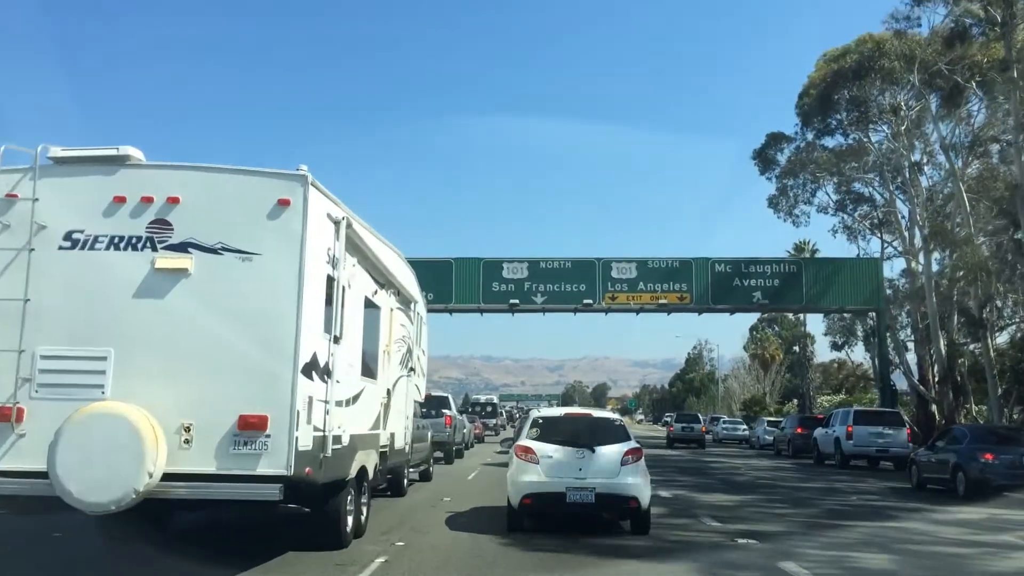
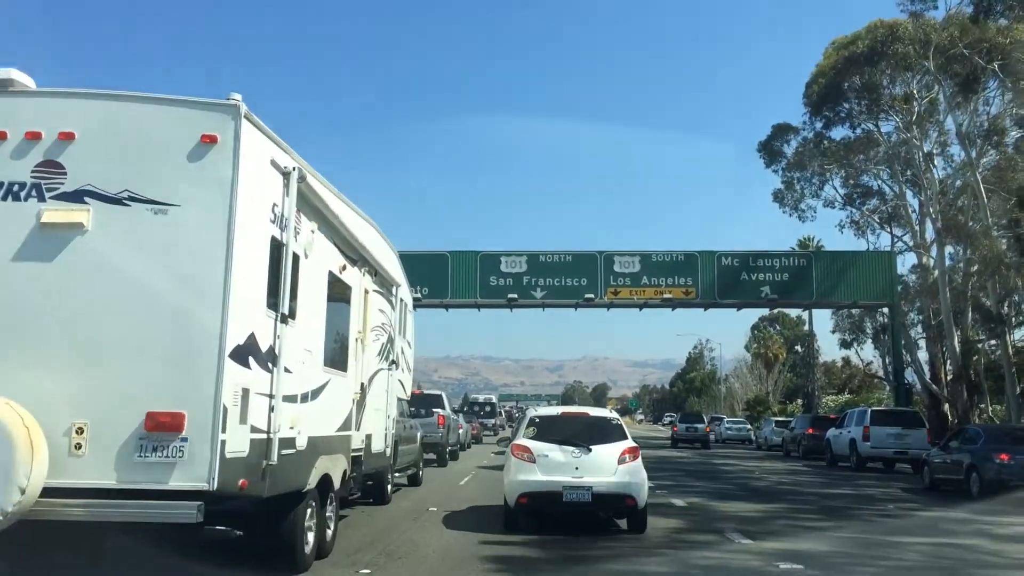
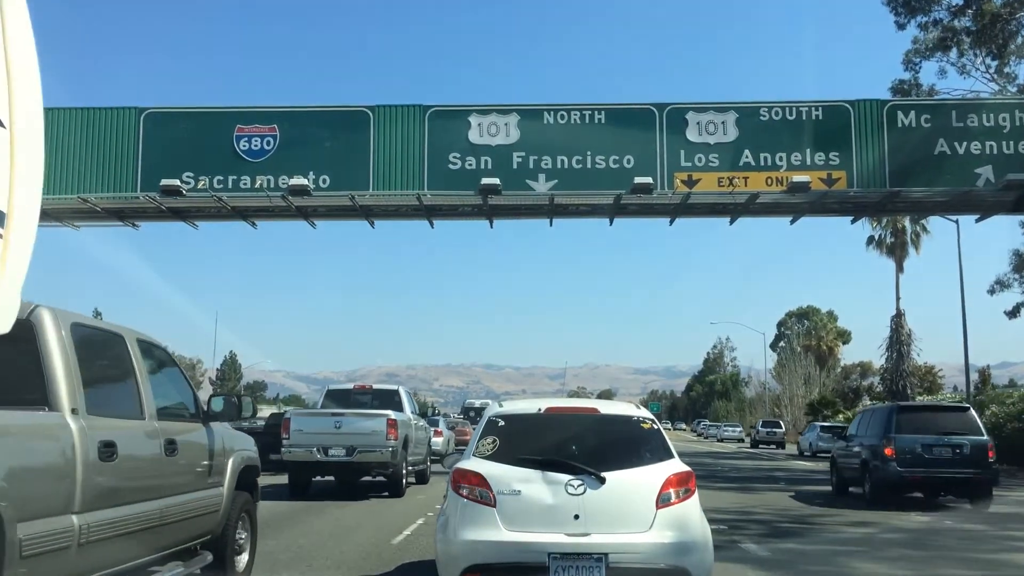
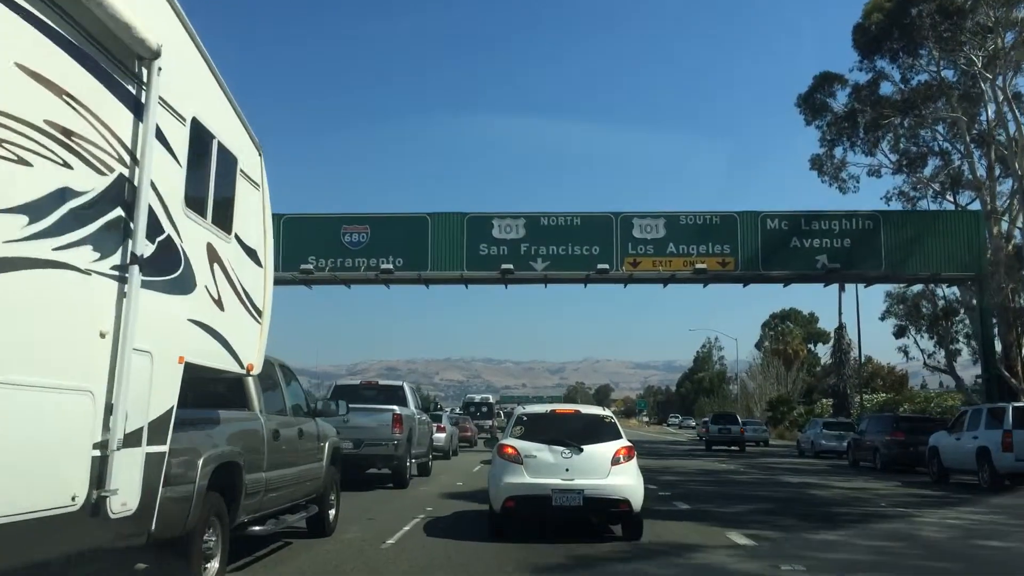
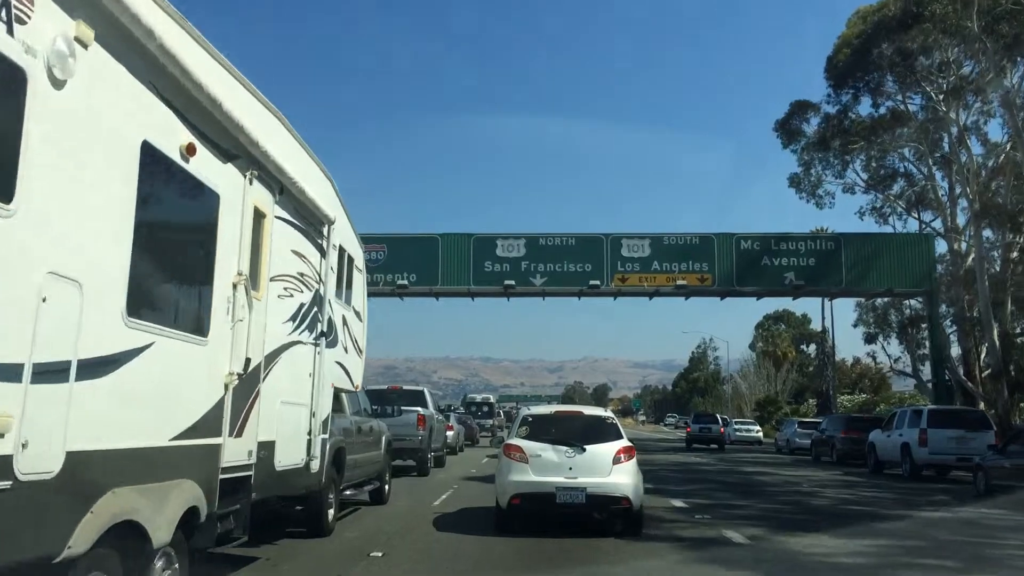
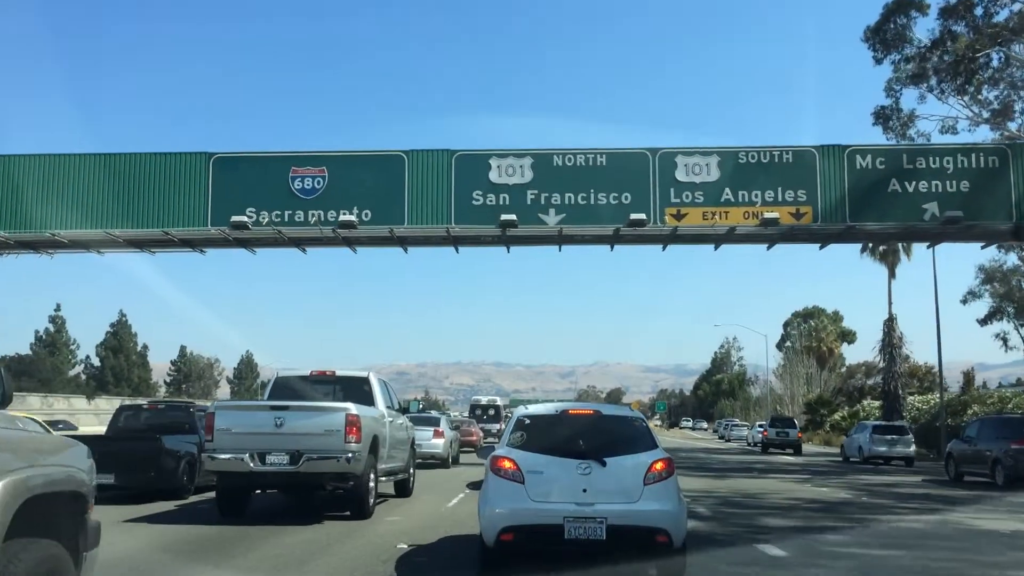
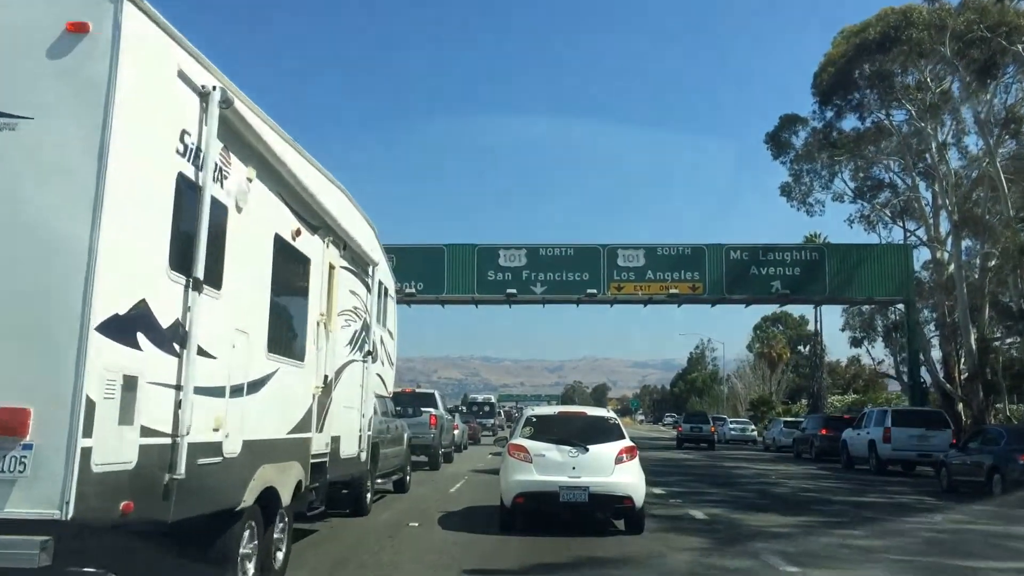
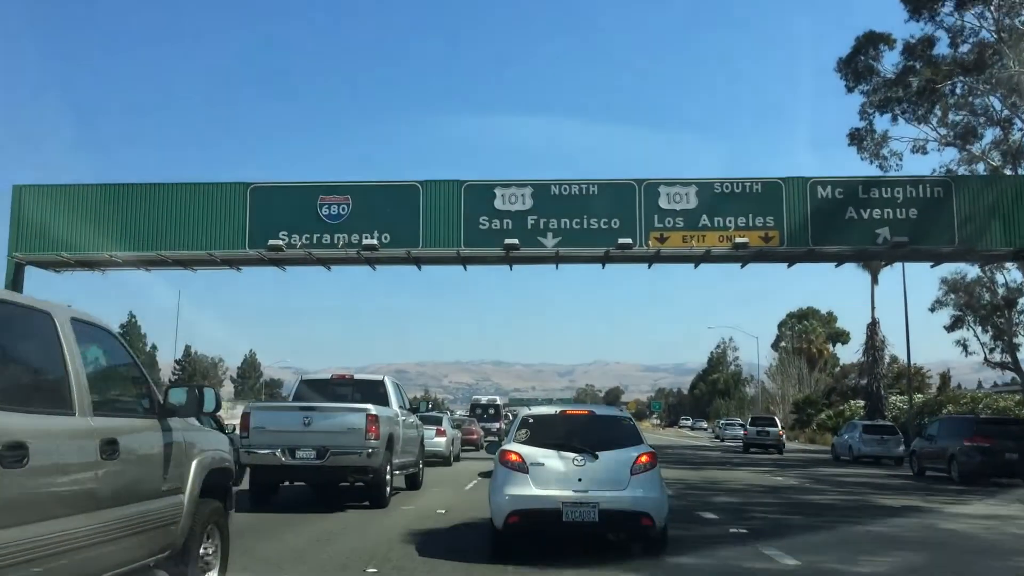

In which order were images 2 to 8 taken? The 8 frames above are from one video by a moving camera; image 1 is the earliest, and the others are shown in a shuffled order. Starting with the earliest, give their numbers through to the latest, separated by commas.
2, 7, 5, 4, 8, 6, 3
